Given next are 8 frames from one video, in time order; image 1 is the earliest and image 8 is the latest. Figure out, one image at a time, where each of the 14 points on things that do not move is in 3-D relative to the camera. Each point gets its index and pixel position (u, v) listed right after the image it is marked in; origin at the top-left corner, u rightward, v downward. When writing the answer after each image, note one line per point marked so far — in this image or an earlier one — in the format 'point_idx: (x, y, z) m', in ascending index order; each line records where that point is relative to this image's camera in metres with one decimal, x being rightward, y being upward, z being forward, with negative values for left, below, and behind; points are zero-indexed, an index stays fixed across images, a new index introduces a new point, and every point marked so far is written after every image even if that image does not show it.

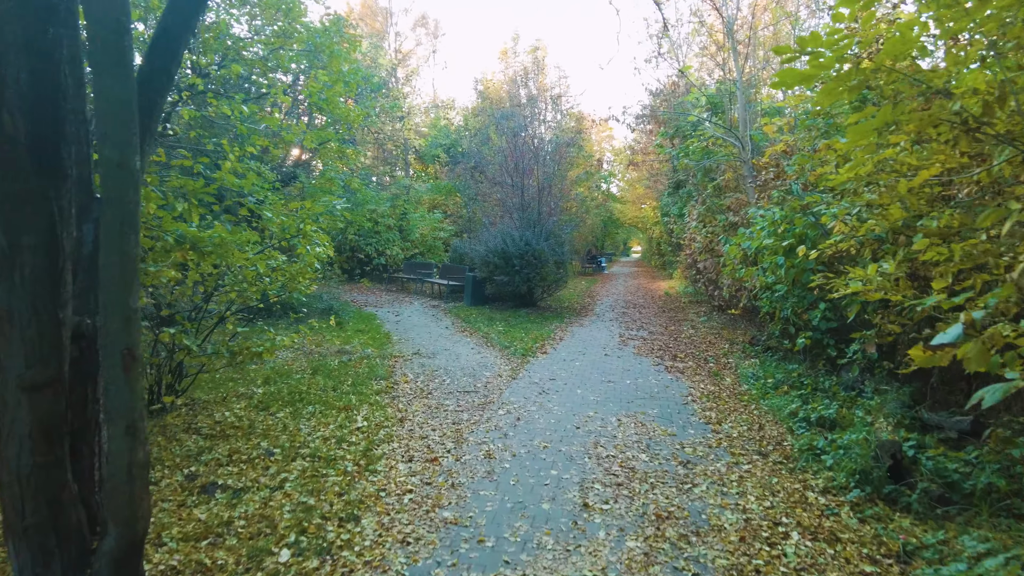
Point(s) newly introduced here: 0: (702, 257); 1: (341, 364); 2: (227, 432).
0: (+3.8, +0.6, +13.7) m
1: (-2.1, -1.0, +8.5) m
2: (-2.3, -1.2, +5.6) m
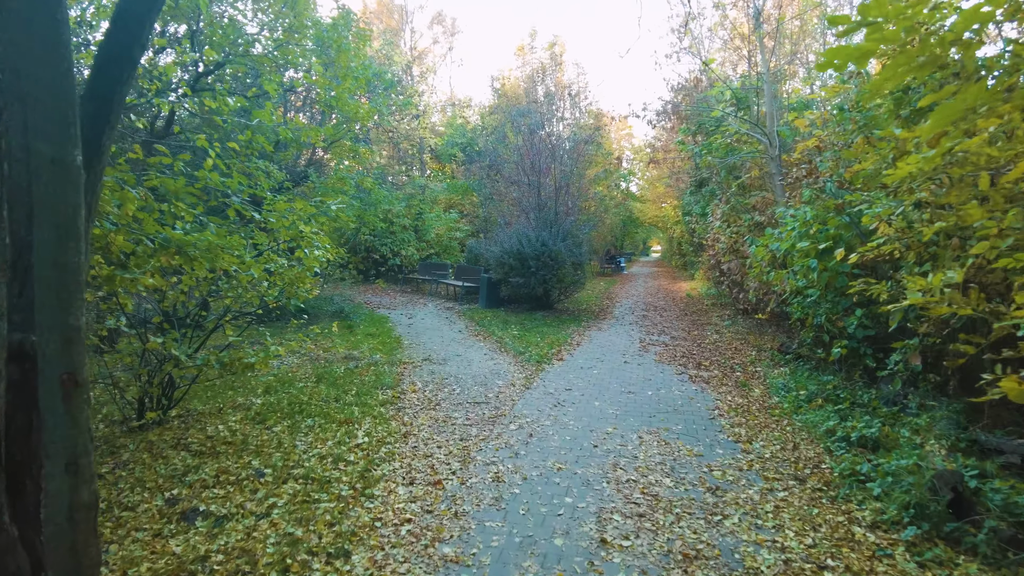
0: (+4.1, +0.6, +13.2) m
1: (-2.0, -1.0, +8.2) m
2: (-2.3, -1.2, +5.3) m
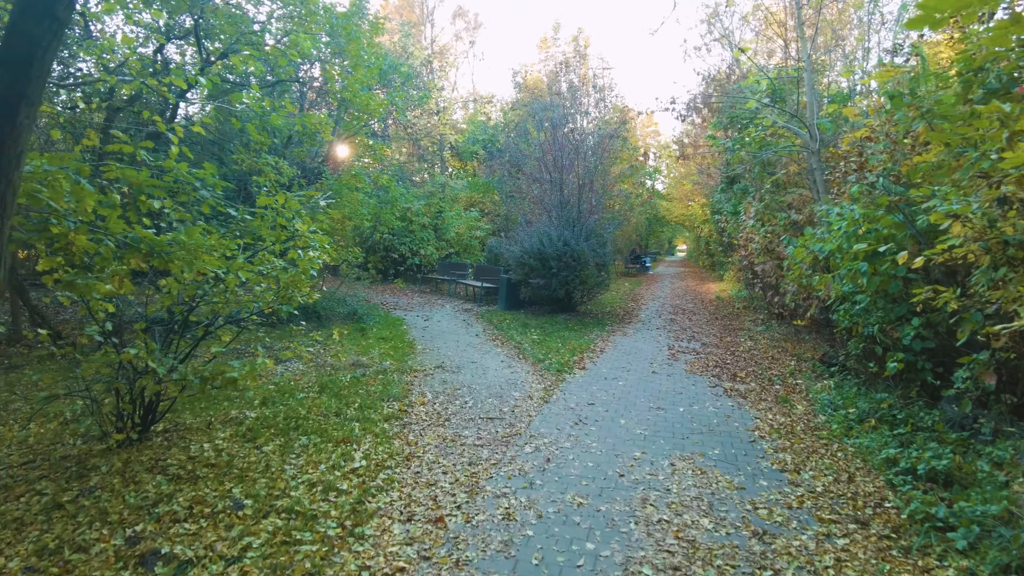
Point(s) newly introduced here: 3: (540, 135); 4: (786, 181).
0: (+4.5, +0.5, +12.4) m
1: (-1.8, -1.0, +7.6) m
2: (-2.2, -1.3, +4.7) m
3: (+0.7, +3.8, +17.1) m
4: (+5.0, +2.0, +12.7) m
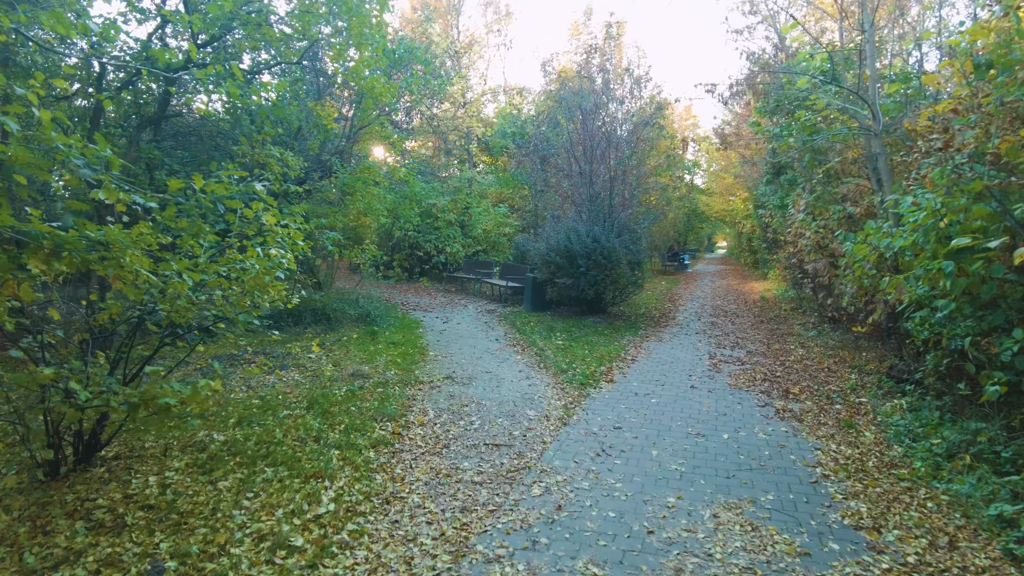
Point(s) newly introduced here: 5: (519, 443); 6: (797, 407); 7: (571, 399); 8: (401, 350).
0: (+4.9, +0.5, +11.2) m
1: (-1.6, -1.1, +6.7) m
2: (-2.2, -1.3, +3.9) m
3: (+1.3, +3.8, +16.0) m
4: (+5.4, +1.9, +11.4) m
5: (+0.1, -1.2, +5.4) m
6: (+2.6, -1.1, +6.4) m
7: (+0.6, -1.1, +6.8) m
8: (-1.5, -0.8, +9.3) m
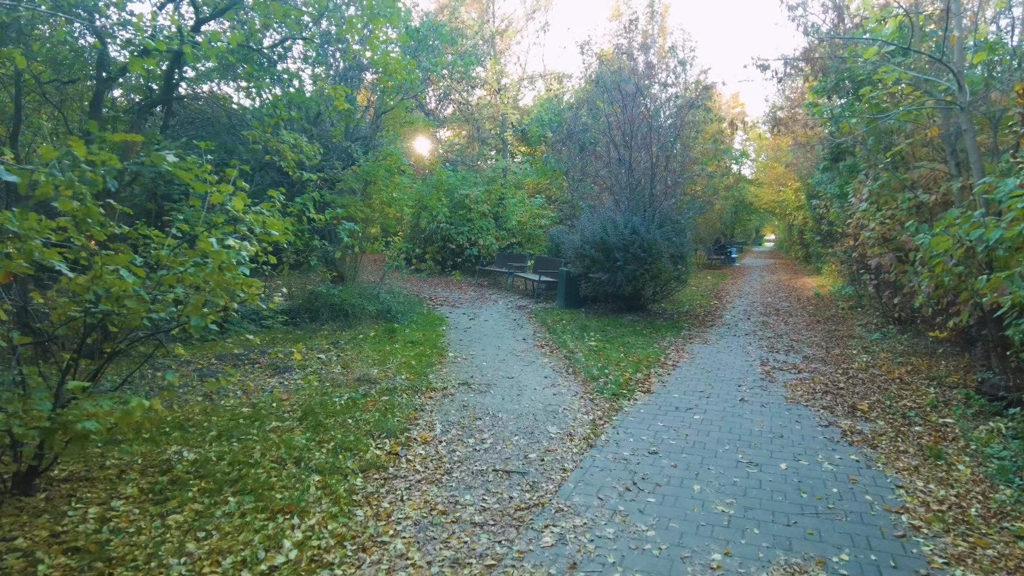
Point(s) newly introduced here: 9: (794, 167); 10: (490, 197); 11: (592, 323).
0: (+5.3, +0.5, +10.1) m
1: (-1.5, -1.0, +6.0) m
2: (-2.2, -1.3, +3.2) m
3: (+2.1, +3.9, +15.1) m
4: (+5.9, +2.0, +10.2) m
5: (+0.1, -1.2, +4.6) m
6: (+2.8, -1.1, +5.4) m
7: (+0.8, -1.1, +5.9) m
8: (-1.2, -0.8, +8.6) m
9: (+8.2, +3.5, +20.0) m
10: (-0.6, +2.6, +19.8) m
11: (+1.3, -0.6, +10.9) m
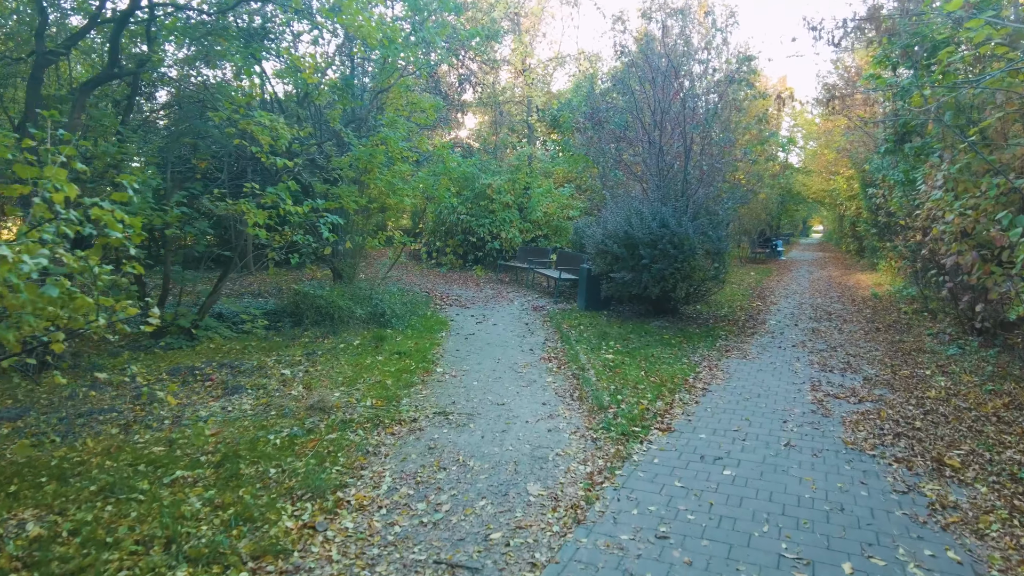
0: (+5.4, +0.5, +8.4) m
1: (-1.6, -1.1, +4.8) m
2: (-2.5, -1.4, +2.0) m
3: (+2.5, +4.0, +13.6) m
4: (+6.0, +1.9, +8.5) m
5: (-0.1, -1.3, +3.3) m
6: (+2.6, -1.2, +3.9) m
7: (+0.6, -1.2, +4.6) m
8: (-1.2, -0.8, +7.3) m
9: (+8.9, +3.6, +18.2) m
10: (0.0, +2.7, +18.4) m
11: (+1.4, -0.6, +9.6) m
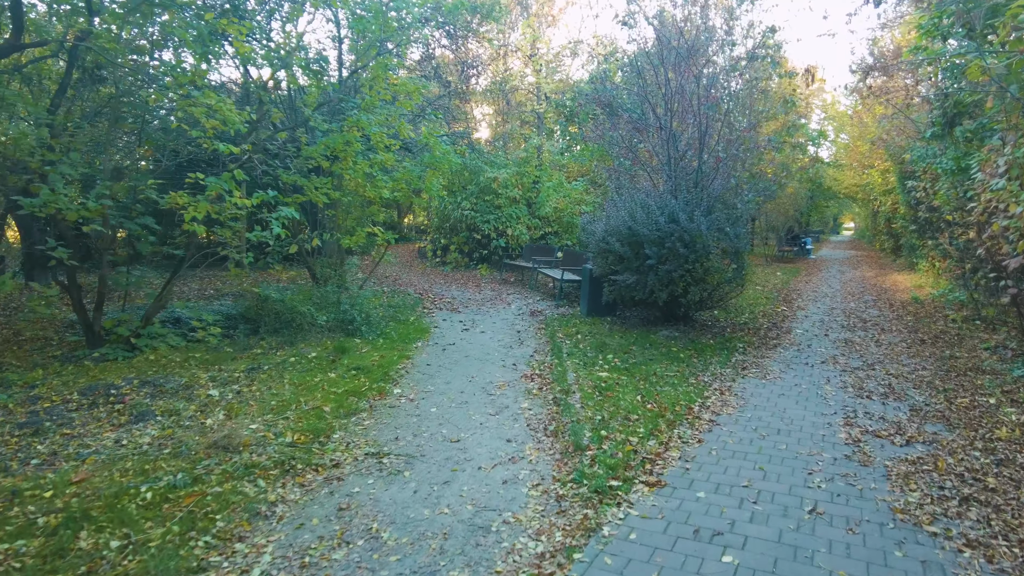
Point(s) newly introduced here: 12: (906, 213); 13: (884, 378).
0: (+5.2, +0.4, +7.1) m
1: (-2.0, -1.2, +3.7) m
2: (-2.9, -1.5, +1.0) m
3: (+2.5, +3.9, +12.3) m
4: (+5.8, +1.9, +7.1) m
5: (-0.5, -1.4, +2.1) m
6: (+2.2, -1.3, +2.7) m
7: (+0.2, -1.2, +3.4) m
8: (-1.4, -0.9, +6.2) m
9: (+9.0, +3.6, +16.6) m
10: (+0.2, +2.7, +17.2) m
11: (+1.2, -0.6, +8.3) m
12: (+9.7, +1.8, +17.0) m
13: (+3.5, -0.8, +6.5) m
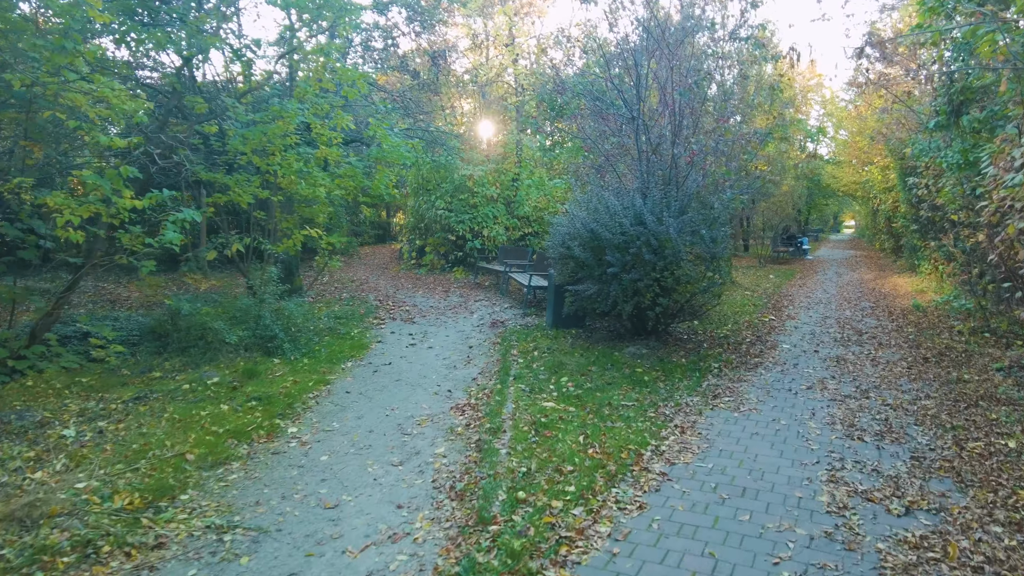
0: (+4.6, +0.3, +6.0) m
1: (-2.6, -1.3, +2.7) m
2: (-3.5, -1.6, -0.1) m
3: (+1.9, +3.8, +11.2) m
4: (+5.2, +1.7, +6.1) m
5: (-1.1, -1.5, +1.1) m
6: (+1.6, -1.4, +1.6) m
7: (-0.4, -1.4, +2.4) m
8: (-2.0, -1.0, +5.2) m
9: (+8.4, +3.5, +15.6) m
10: (-0.4, +2.6, +16.2) m
11: (+0.6, -0.7, +7.3) m
12: (+9.2, +1.8, +15.9) m
13: (+2.9, -1.0, +5.5) m
